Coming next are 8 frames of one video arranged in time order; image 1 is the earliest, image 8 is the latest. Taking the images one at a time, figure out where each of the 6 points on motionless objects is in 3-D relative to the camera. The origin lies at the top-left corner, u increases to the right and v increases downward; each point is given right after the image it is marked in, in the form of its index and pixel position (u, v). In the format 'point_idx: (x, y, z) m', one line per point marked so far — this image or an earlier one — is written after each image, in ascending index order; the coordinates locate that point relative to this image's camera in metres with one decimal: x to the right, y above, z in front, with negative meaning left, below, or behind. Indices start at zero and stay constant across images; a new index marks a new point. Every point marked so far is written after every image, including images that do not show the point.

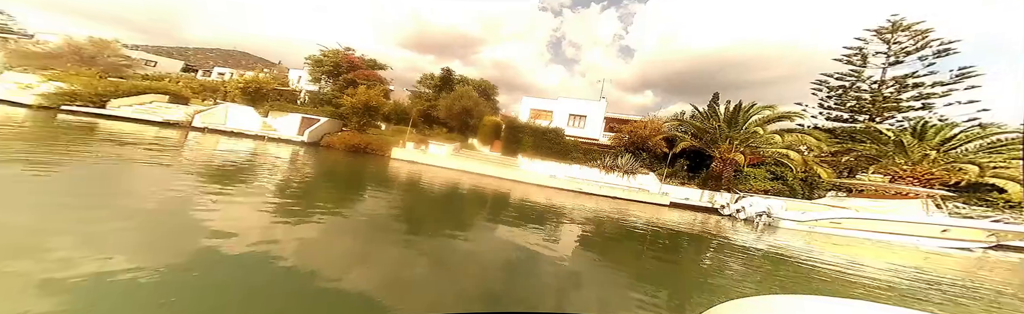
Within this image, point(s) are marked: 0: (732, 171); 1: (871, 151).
0: (+6.9, -0.6, +9.0) m
1: (+9.8, +0.2, +8.6) m
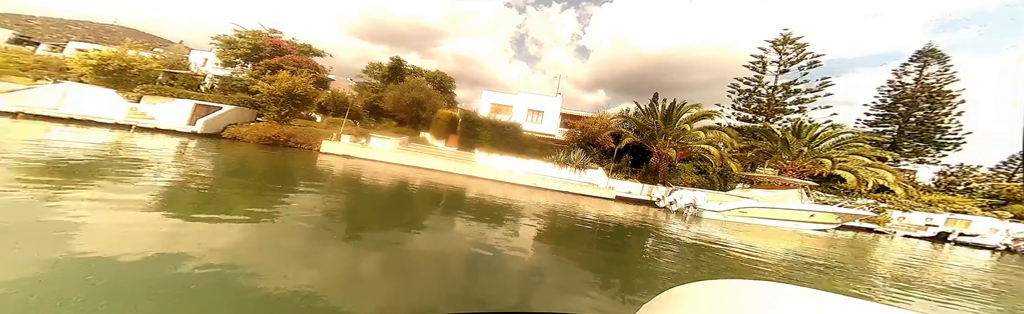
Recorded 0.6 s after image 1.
0: (+5.3, -0.4, +10.0) m
1: (+8.2, +0.3, +10.2) m
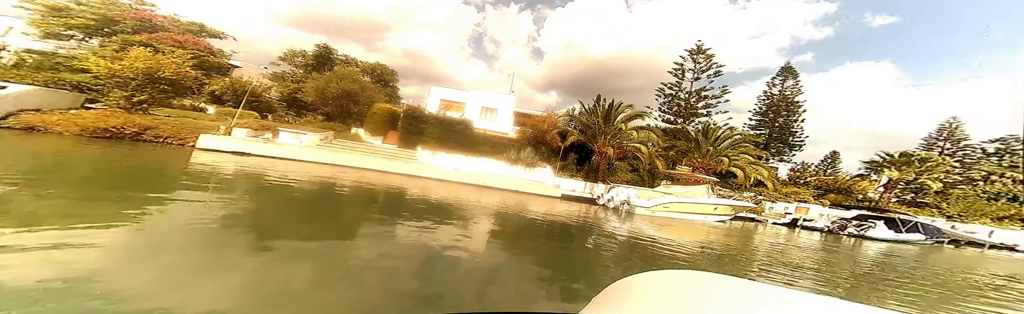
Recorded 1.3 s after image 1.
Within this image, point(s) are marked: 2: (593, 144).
0: (+3.3, -0.3, +10.7) m
1: (+6.2, +0.4, +11.4) m
2: (+3.0, +0.4, +11.0) m
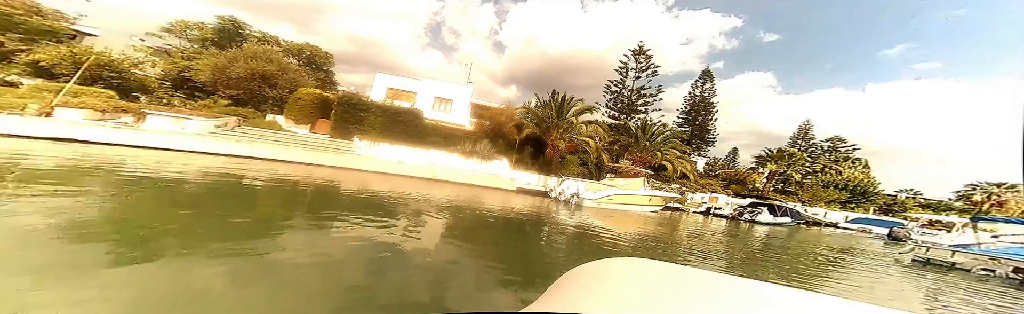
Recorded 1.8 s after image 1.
0: (+1.6, 0.0, +11.0) m
1: (+4.4, +0.6, +12.2) m
2: (+1.2, +0.7, +11.2) m
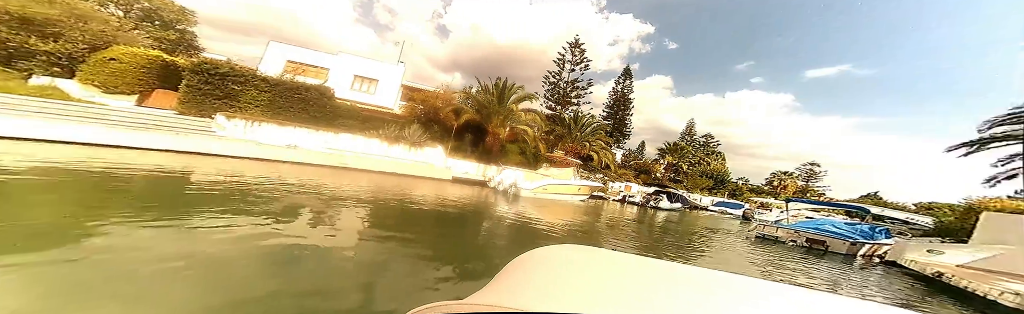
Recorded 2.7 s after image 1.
0: (-0.6, +0.5, +10.8) m
1: (+1.9, +1.0, +12.5) m
2: (-1.0, +1.2, +10.9) m
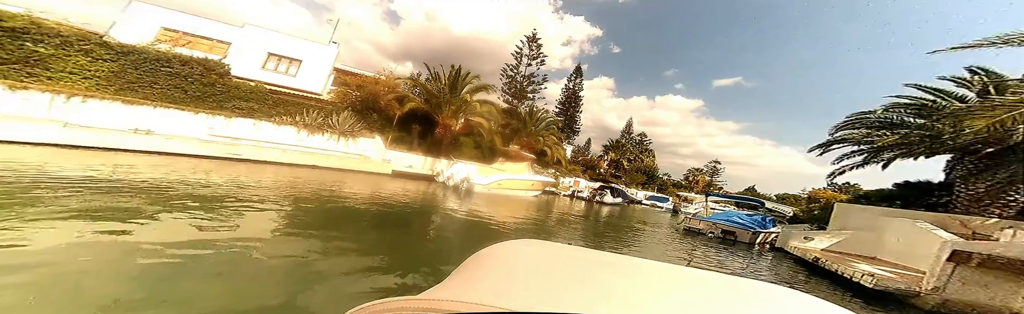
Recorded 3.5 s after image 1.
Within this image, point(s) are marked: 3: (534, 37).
0: (-2.1, +0.7, +10.3) m
1: (+0.1, +1.2, +12.3) m
2: (-2.5, +1.4, +10.3) m
3: (+1.0, +5.0, +13.1) m
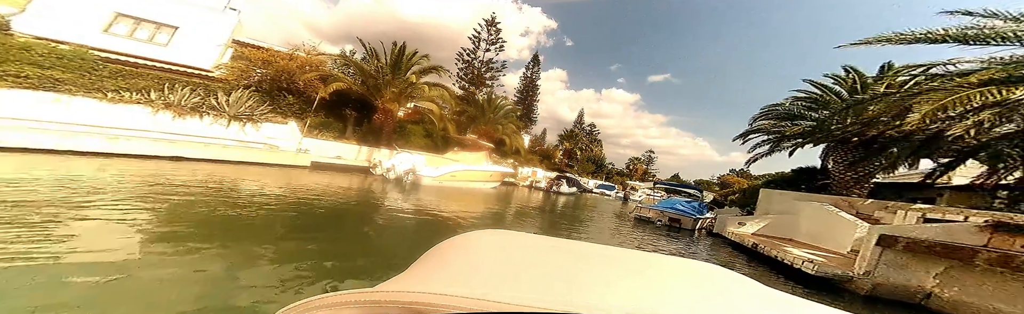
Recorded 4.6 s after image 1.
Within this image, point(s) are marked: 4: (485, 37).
0: (-3.5, +1.0, +9.6) m
1: (-1.5, +1.6, +11.8) m
2: (-3.8, +1.7, +9.6) m
3: (-0.7, +5.4, +12.5) m
4: (-0.8, +4.3, +11.3) m
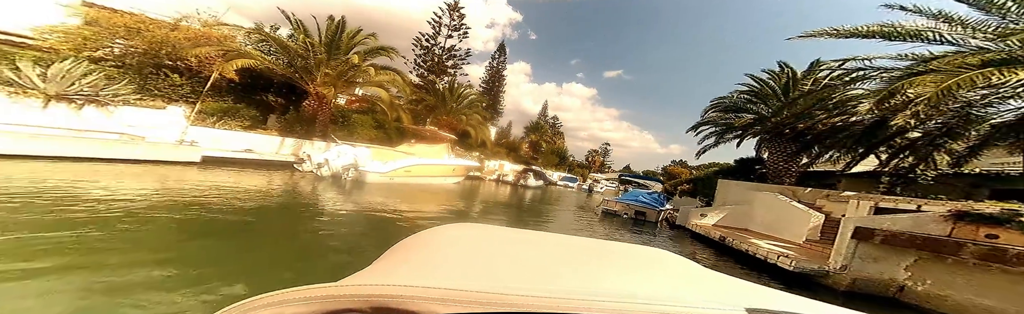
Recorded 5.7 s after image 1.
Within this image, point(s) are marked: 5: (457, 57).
0: (-4.6, +1.2, +8.7) m
1: (-2.8, +1.9, +11.1) m
2: (-4.9, +1.9, +8.6) m
3: (-2.1, +5.7, +11.8) m
4: (-2.1, +4.6, +10.5) m
5: (-1.6, +3.1, +9.6) m
